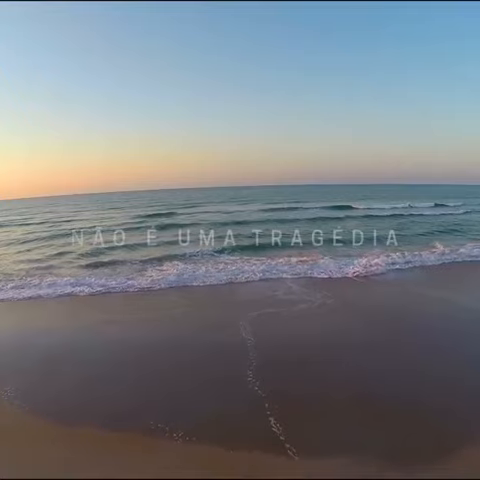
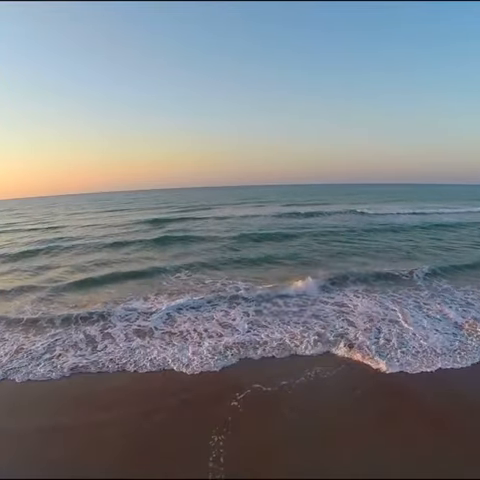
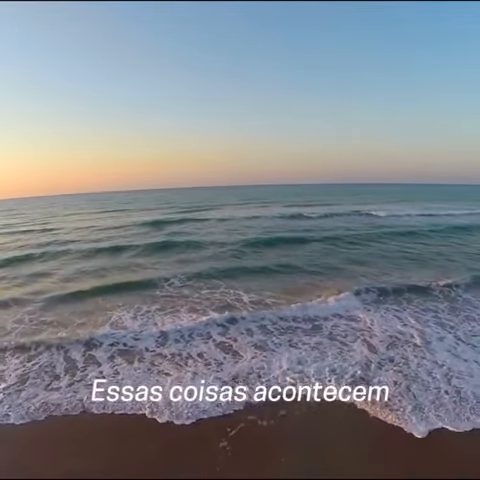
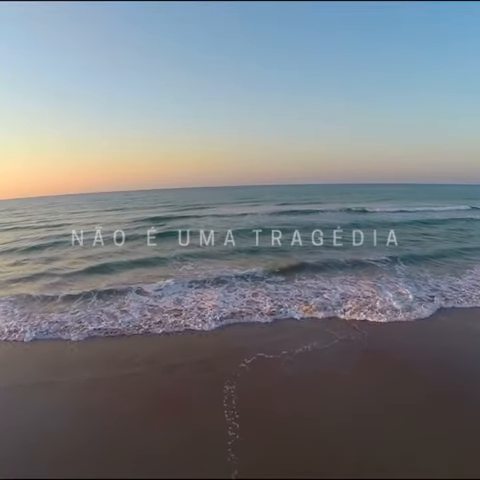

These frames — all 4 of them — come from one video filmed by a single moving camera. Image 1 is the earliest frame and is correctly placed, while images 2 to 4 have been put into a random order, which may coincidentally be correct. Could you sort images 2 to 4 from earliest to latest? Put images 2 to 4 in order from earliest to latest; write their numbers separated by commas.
4, 2, 3
